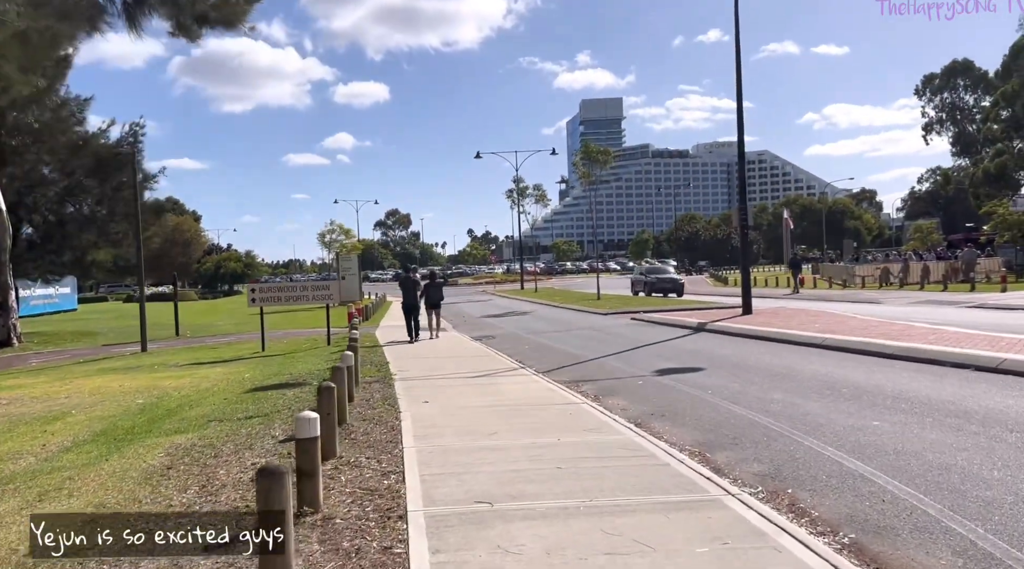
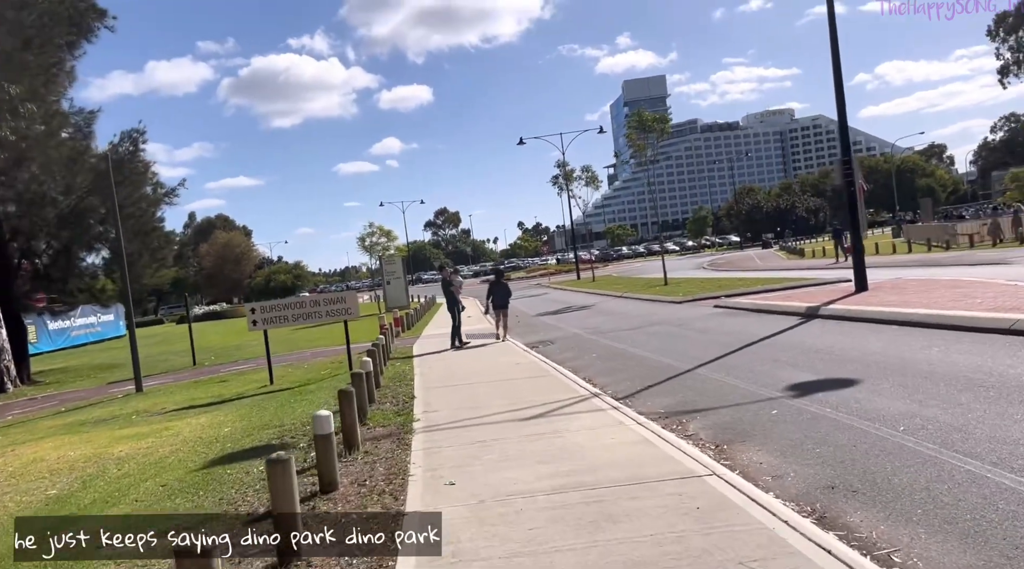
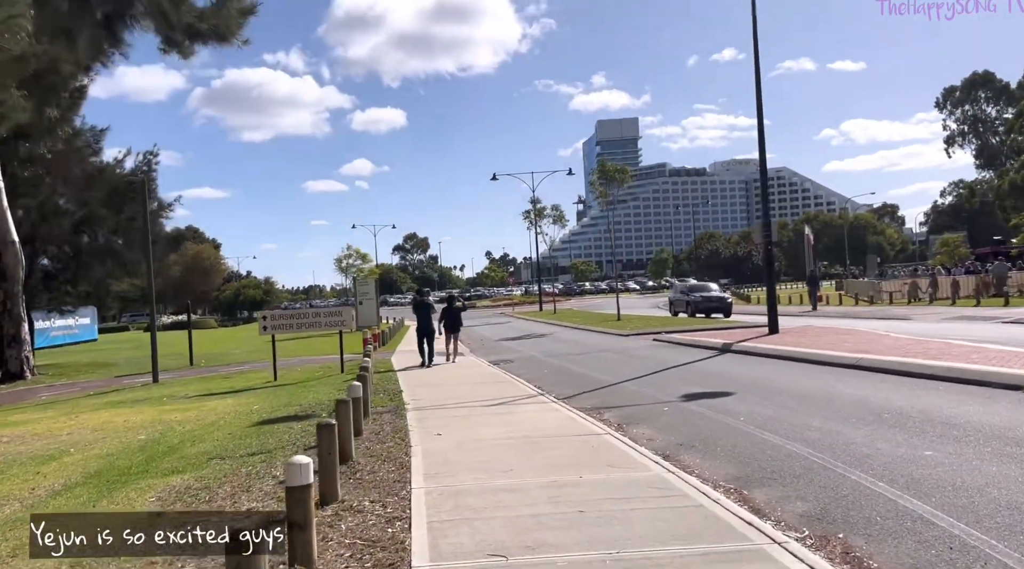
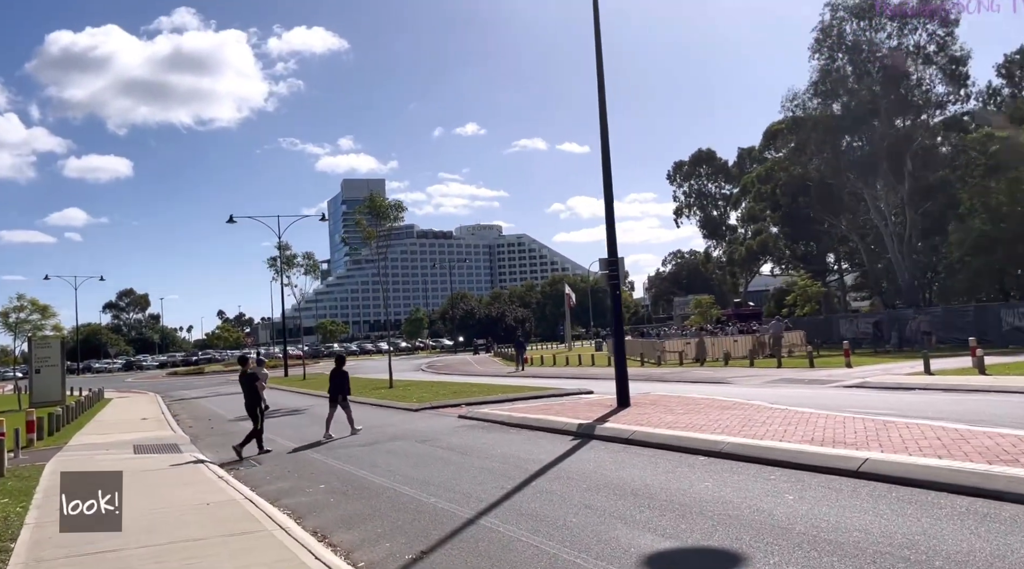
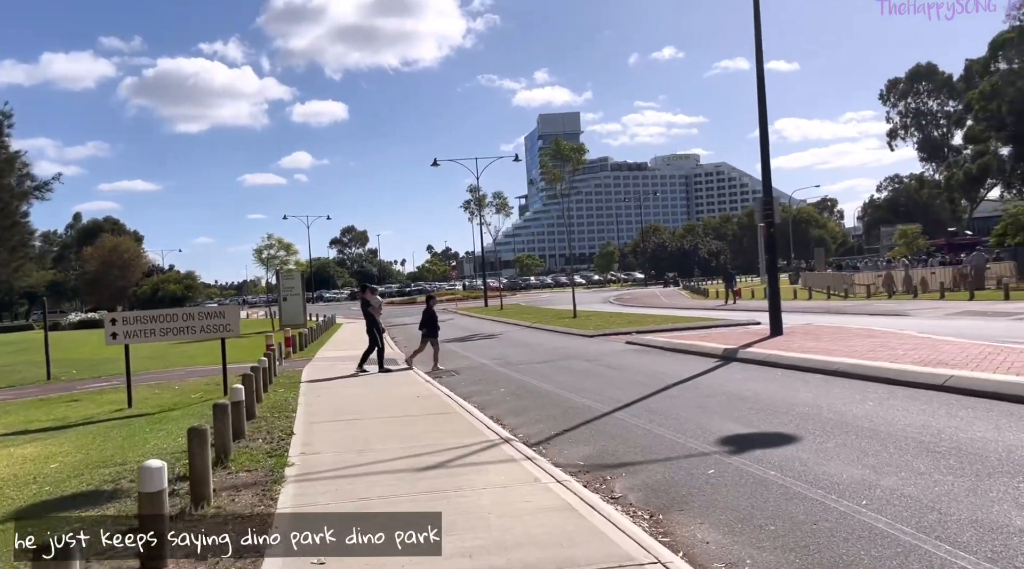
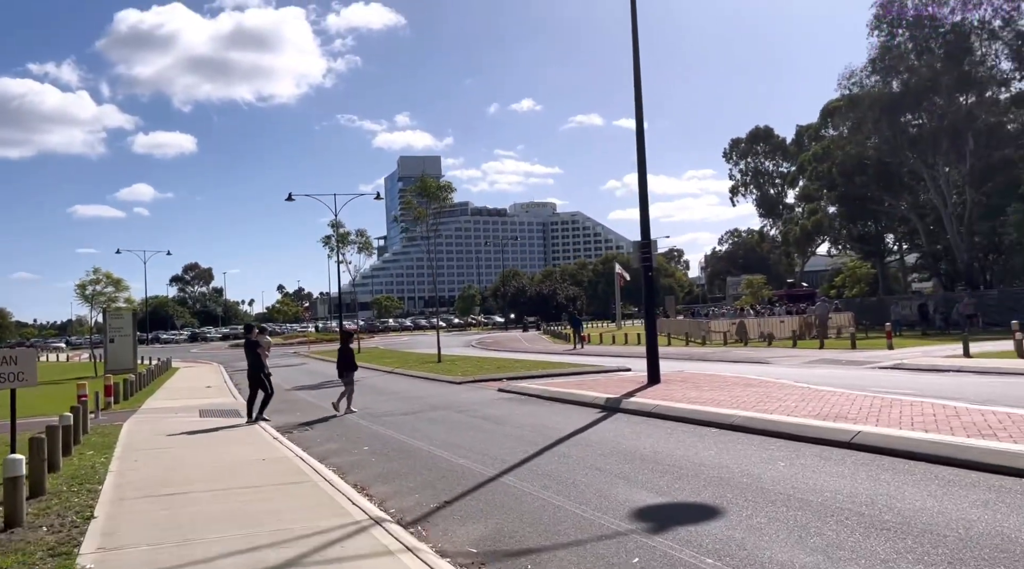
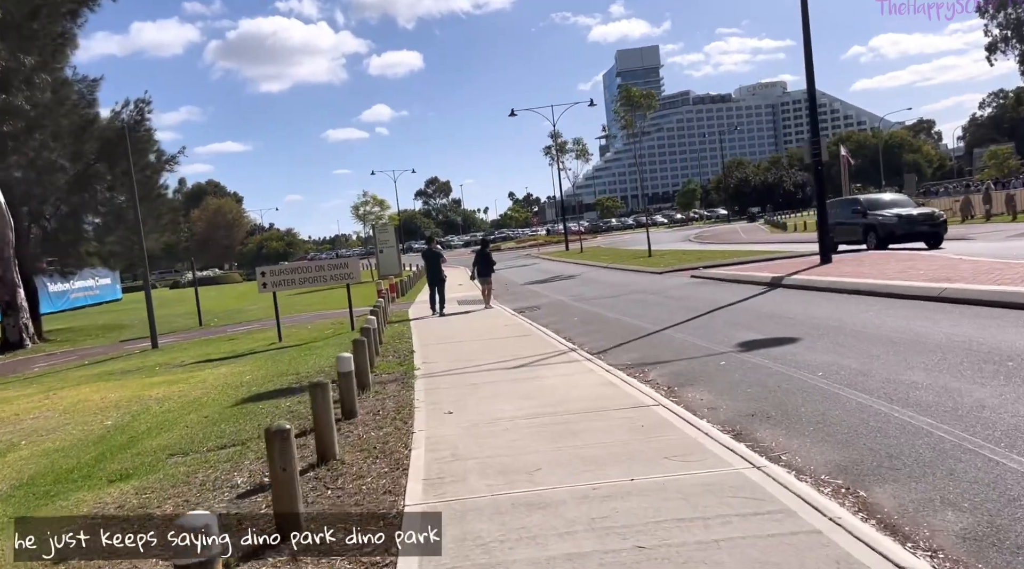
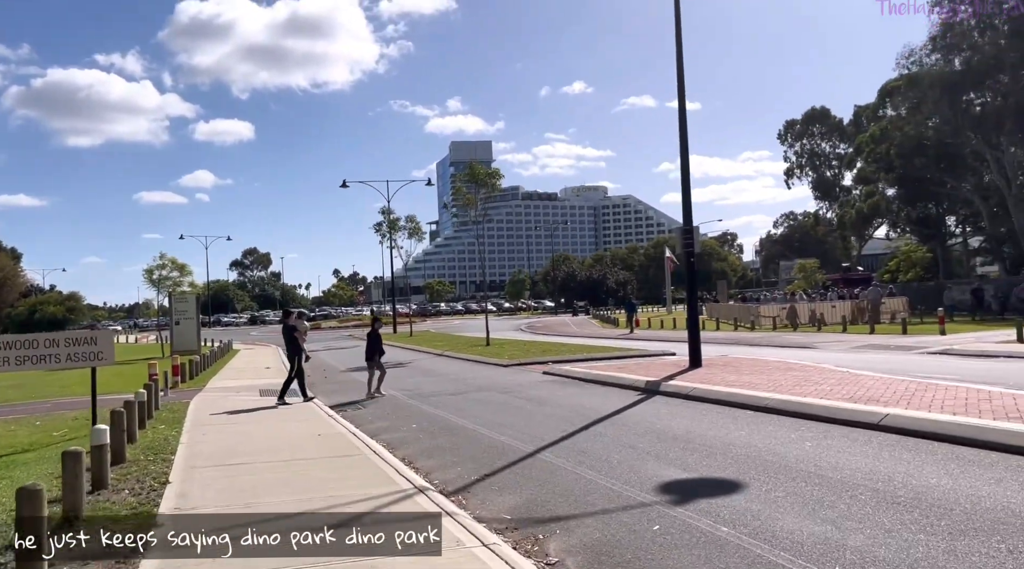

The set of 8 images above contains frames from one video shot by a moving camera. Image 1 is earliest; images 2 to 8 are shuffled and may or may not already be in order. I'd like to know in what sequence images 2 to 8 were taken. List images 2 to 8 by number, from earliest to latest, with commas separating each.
3, 7, 2, 5, 8, 6, 4
